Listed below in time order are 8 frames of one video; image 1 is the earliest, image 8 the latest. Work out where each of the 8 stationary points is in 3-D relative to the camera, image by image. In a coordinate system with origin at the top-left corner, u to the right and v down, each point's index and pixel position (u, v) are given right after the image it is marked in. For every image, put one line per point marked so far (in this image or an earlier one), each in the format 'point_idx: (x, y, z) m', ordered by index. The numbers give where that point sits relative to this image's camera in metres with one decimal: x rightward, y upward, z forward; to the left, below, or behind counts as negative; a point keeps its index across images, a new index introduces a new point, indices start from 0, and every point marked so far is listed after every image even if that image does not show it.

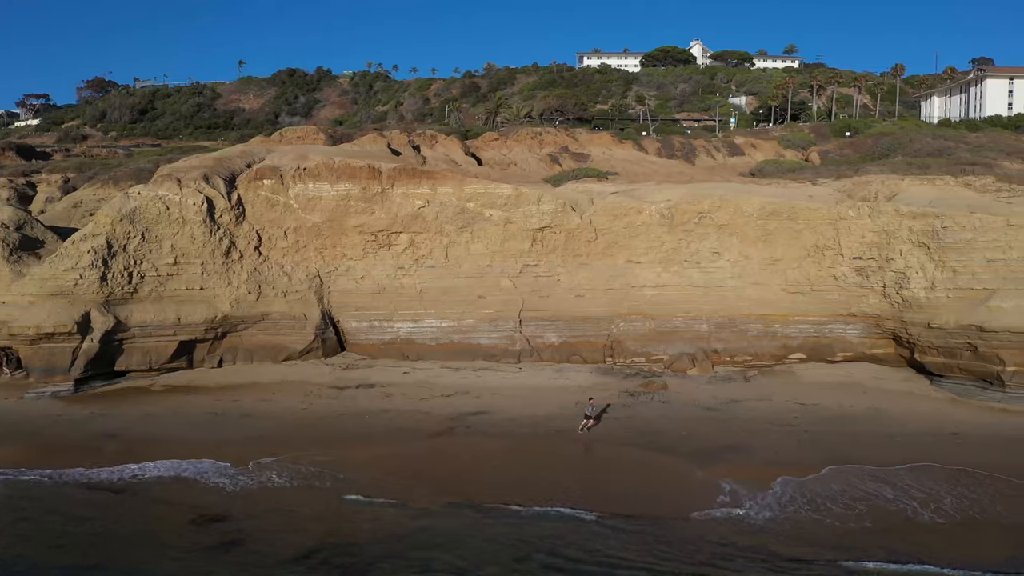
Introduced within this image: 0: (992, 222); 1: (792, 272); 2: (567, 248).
0: (+7.3, +1.0, +12.9) m
1: (+4.8, +0.3, +14.5) m
2: (+1.0, +0.7, +15.2) m
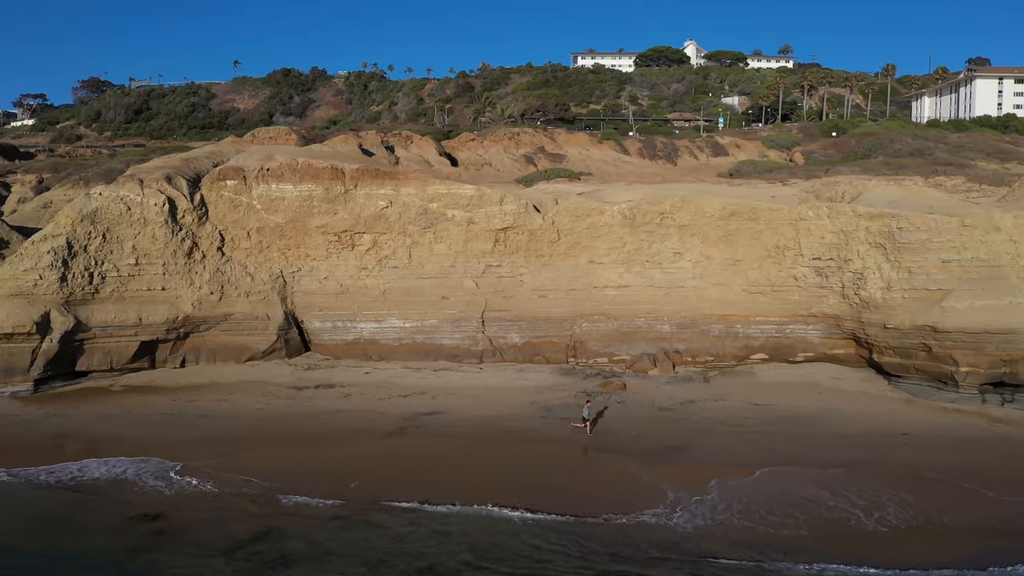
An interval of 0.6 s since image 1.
0: (+6.6, +1.0, +12.9) m
1: (+4.1, +0.3, +14.5) m
2: (+0.3, +0.7, +15.2) m
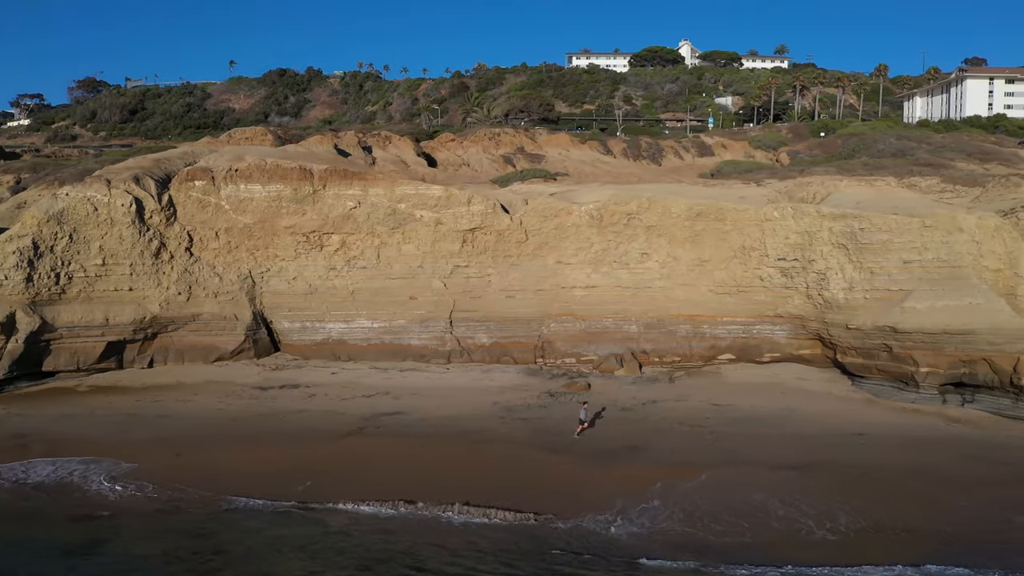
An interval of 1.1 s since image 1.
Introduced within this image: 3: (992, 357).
0: (+6.1, +1.0, +12.9) m
1: (+3.6, +0.3, +14.6) m
2: (-0.3, +0.7, +15.2) m
3: (+6.8, -1.0, +11.9) m
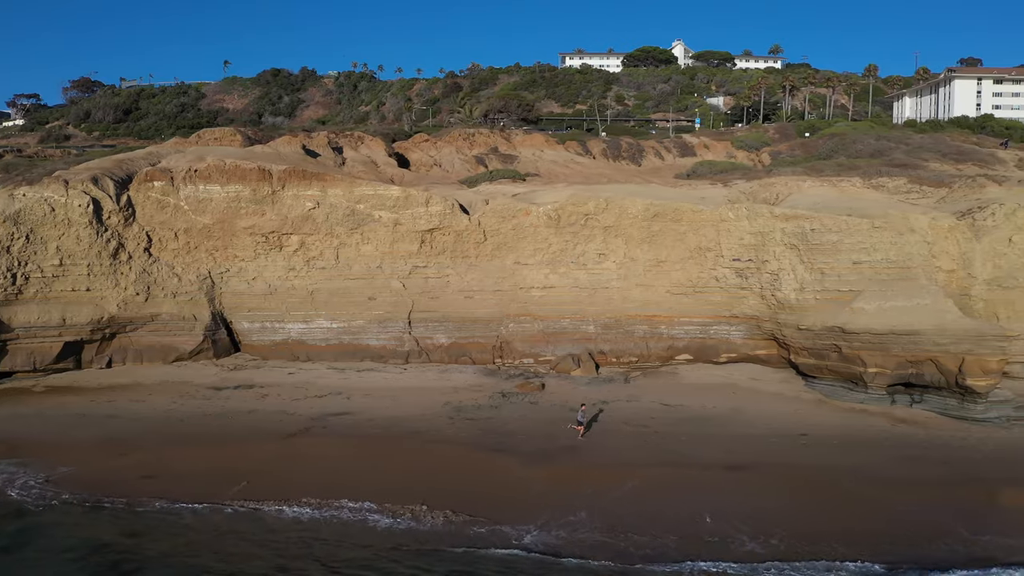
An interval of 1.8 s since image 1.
0: (+5.3, +1.0, +13.0) m
1: (+2.8, +0.3, +14.6) m
2: (-1.0, +0.7, +15.2) m
3: (+6.0, -1.0, +11.9) m
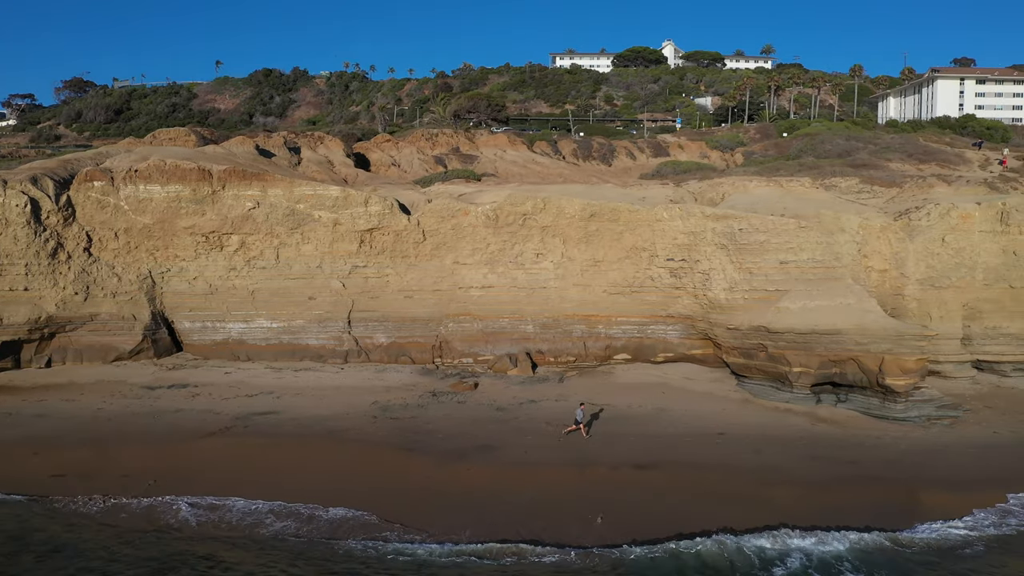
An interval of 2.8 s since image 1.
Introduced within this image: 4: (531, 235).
0: (+4.2, +1.0, +13.0) m
1: (+1.7, +0.3, +14.6) m
2: (-2.1, +0.7, +15.3) m
3: (+4.9, -1.0, +11.9) m
4: (+0.3, +0.9, +15.0) m
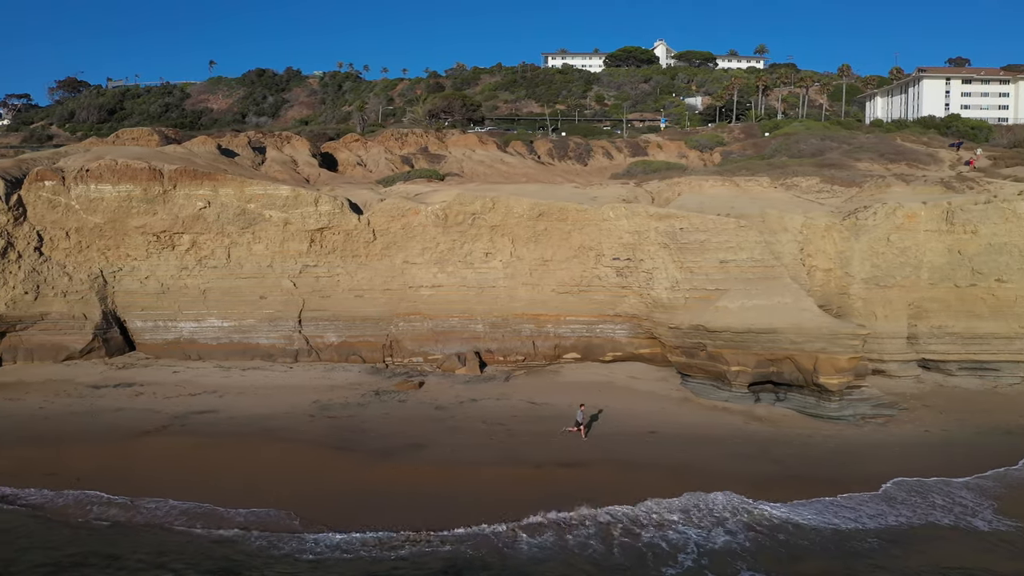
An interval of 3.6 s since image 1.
0: (+3.3, +1.0, +13.0) m
1: (+0.8, +0.3, +14.7) m
2: (-3.0, +0.7, +15.3) m
3: (+4.0, -1.0, +12.0) m
4: (-0.6, +1.0, +15.0) m
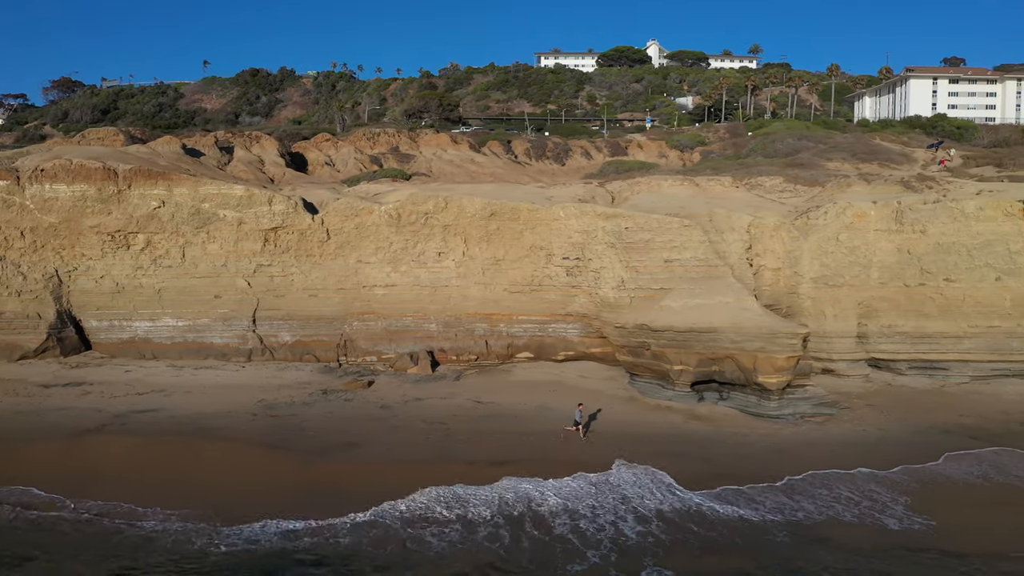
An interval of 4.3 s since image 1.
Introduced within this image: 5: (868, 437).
0: (+2.5, +1.0, +13.1) m
1: (0.0, +0.3, +14.7) m
2: (-3.9, +0.7, +15.3) m
3: (+3.2, -1.0, +12.0) m
4: (-1.4, +1.0, +15.0) m
5: (+4.8, -2.0, +11.3) m
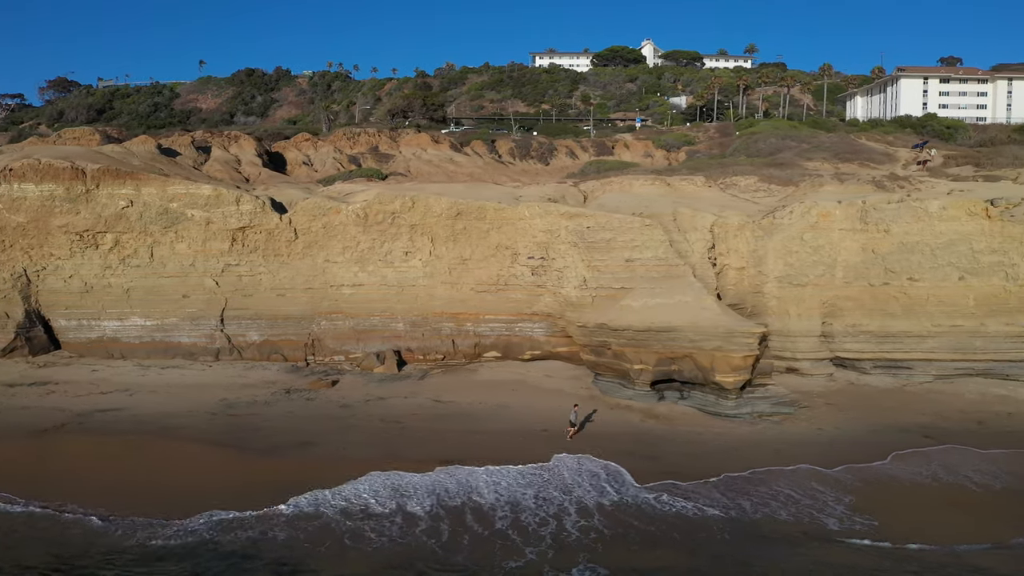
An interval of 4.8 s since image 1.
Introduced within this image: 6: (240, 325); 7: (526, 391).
0: (+1.9, +1.0, +13.1) m
1: (-0.6, +0.3, +14.7) m
2: (-4.4, +0.7, +15.4) m
3: (+2.6, -0.9, +12.0) m
4: (-2.0, +1.0, +15.0) m
5: (+4.2, -2.0, +11.3) m
6: (-4.9, -0.7, +15.2) m
7: (+0.2, -1.6, +13.3) m
